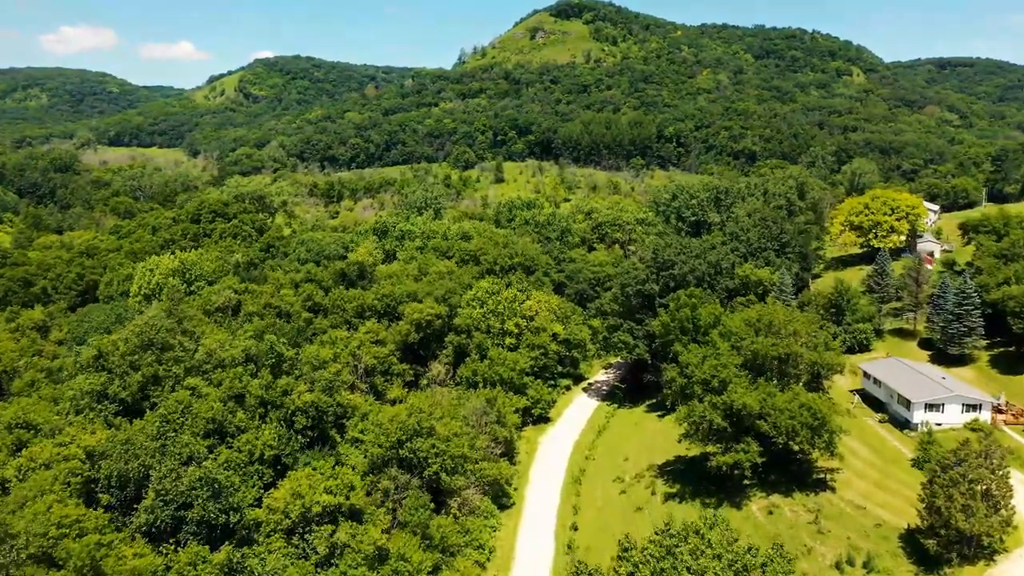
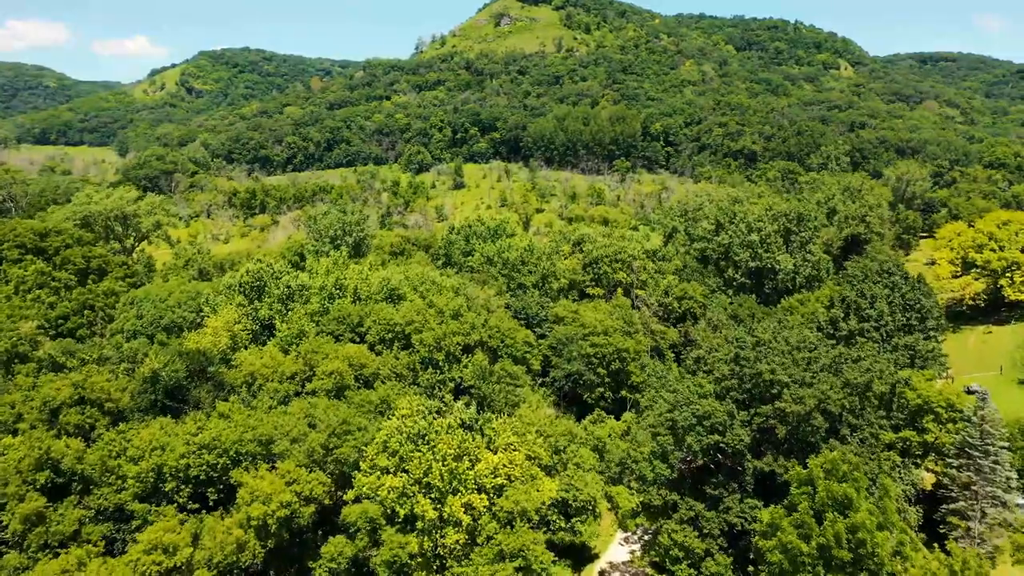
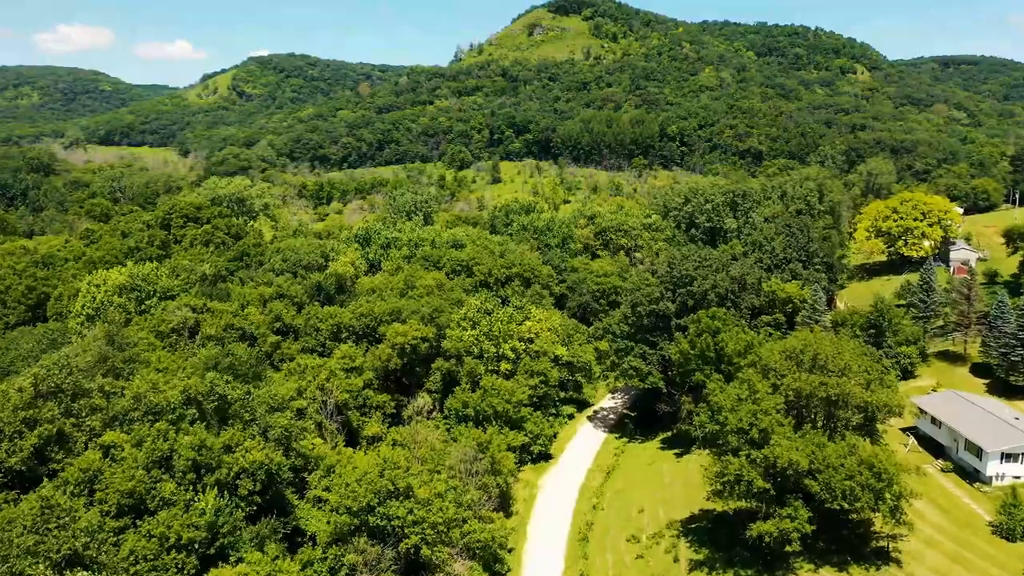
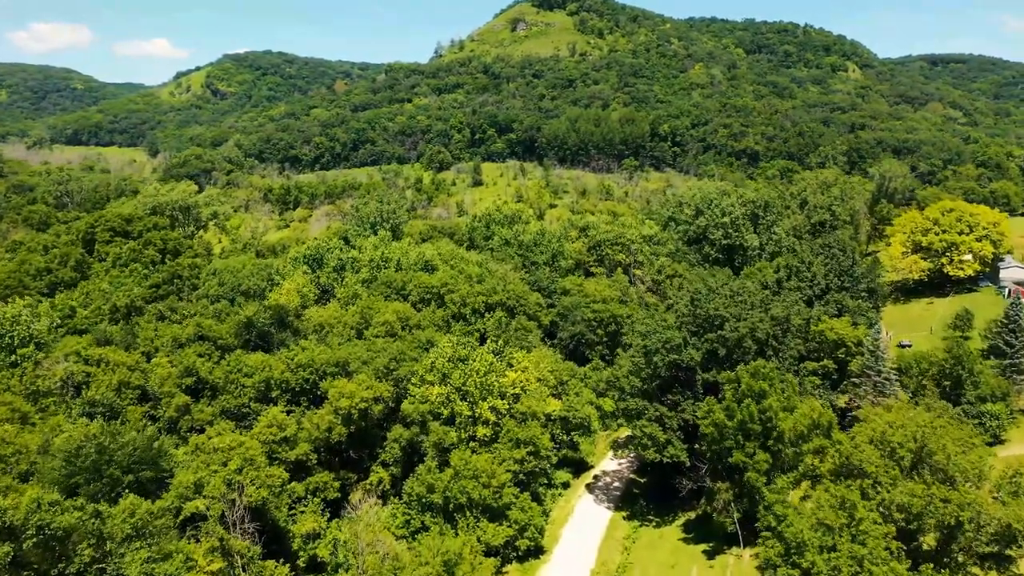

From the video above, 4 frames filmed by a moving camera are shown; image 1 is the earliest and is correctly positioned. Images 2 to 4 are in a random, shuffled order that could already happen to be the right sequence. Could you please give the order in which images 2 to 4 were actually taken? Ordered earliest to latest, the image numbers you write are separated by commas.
3, 4, 2
